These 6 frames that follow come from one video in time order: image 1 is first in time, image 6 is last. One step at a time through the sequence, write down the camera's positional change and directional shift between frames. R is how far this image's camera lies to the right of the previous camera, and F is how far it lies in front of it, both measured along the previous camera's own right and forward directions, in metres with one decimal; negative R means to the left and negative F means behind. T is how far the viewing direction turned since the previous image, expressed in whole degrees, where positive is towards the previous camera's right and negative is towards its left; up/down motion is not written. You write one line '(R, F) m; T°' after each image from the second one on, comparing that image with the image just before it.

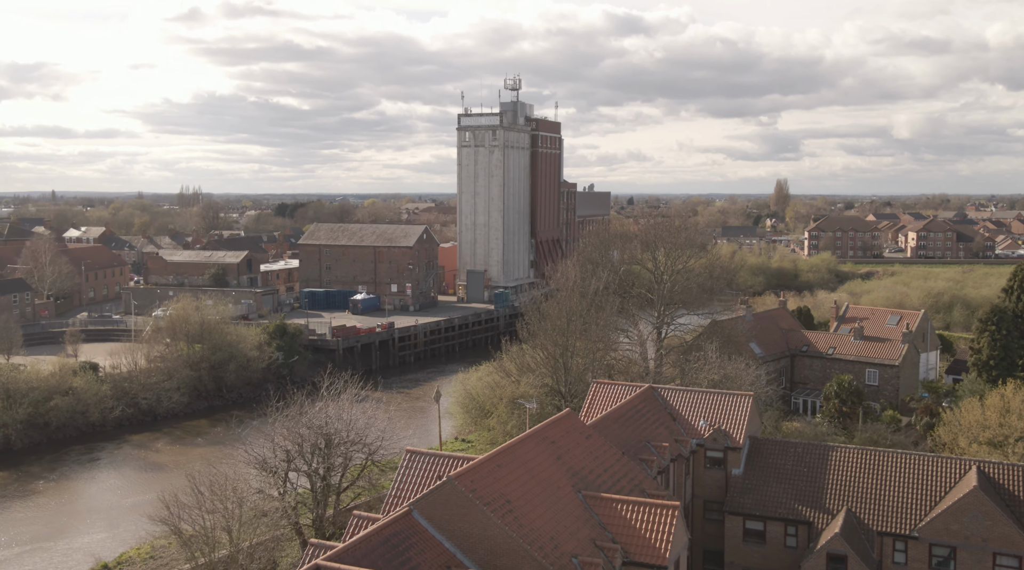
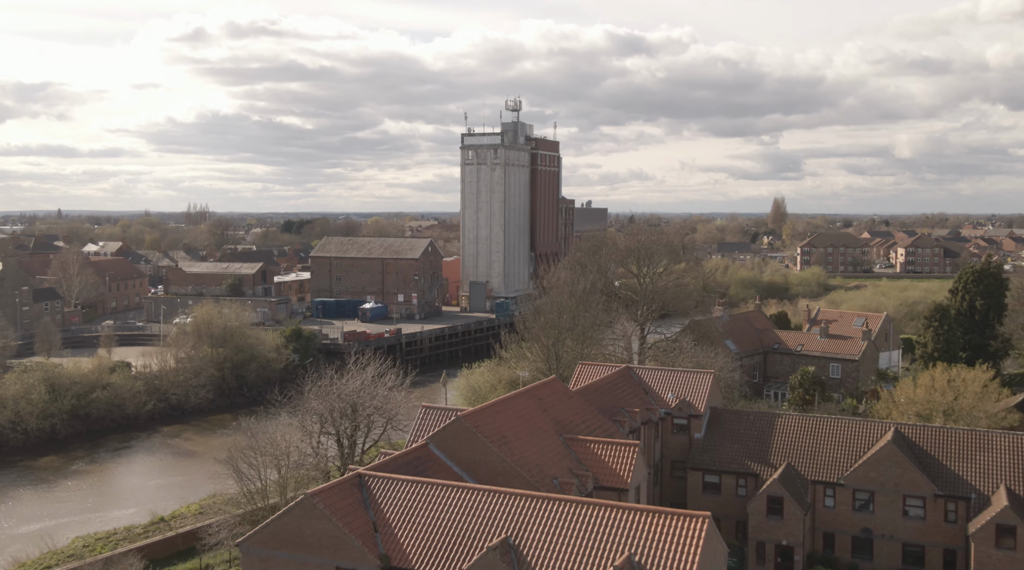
(+0.2, -5.2) m; 0°
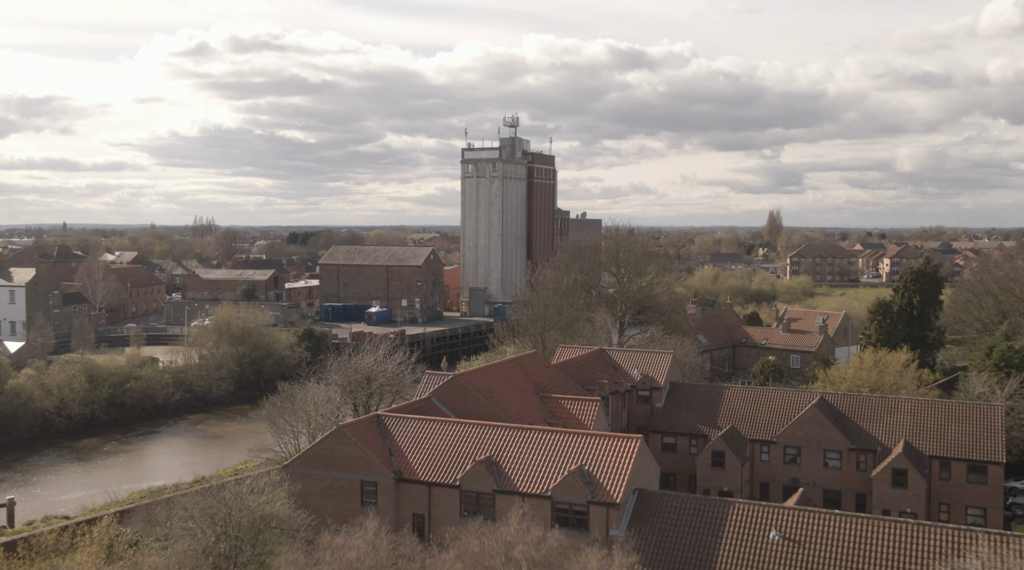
(+0.5, -6.1) m; 0°
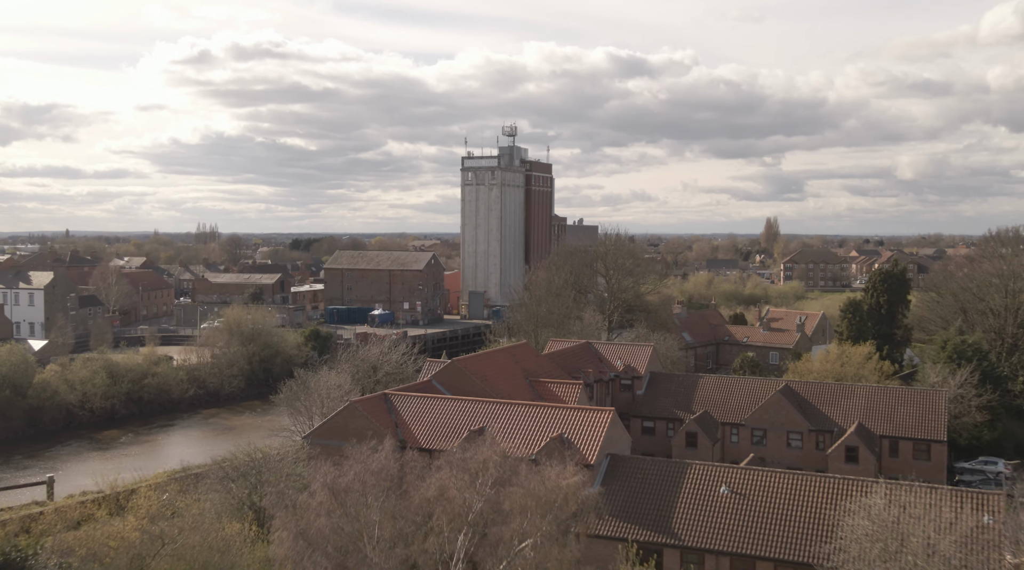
(+0.3, -3.7) m; 0°
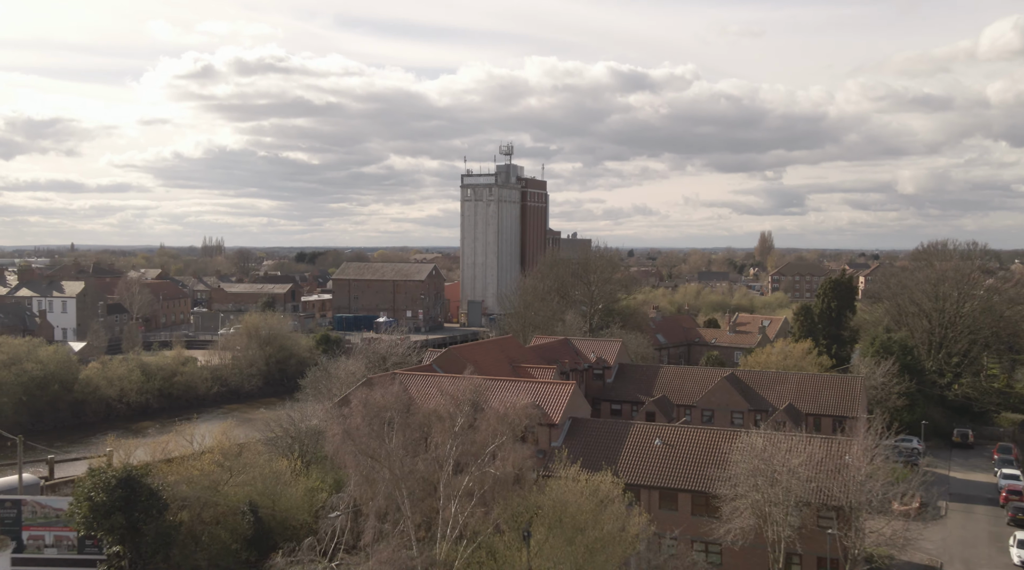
(+0.7, -7.4) m; 0°
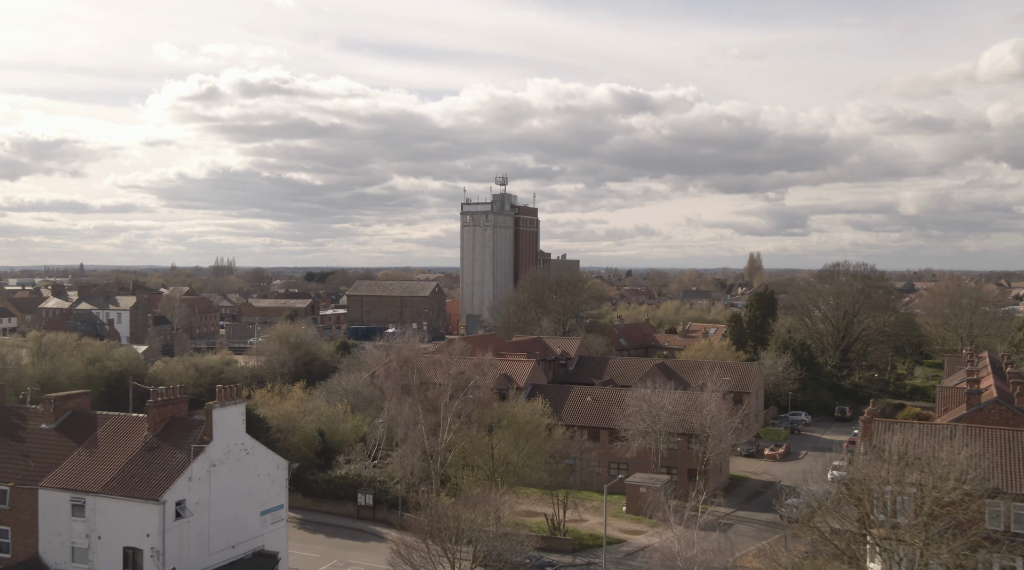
(+1.2, -15.5) m; 0°
